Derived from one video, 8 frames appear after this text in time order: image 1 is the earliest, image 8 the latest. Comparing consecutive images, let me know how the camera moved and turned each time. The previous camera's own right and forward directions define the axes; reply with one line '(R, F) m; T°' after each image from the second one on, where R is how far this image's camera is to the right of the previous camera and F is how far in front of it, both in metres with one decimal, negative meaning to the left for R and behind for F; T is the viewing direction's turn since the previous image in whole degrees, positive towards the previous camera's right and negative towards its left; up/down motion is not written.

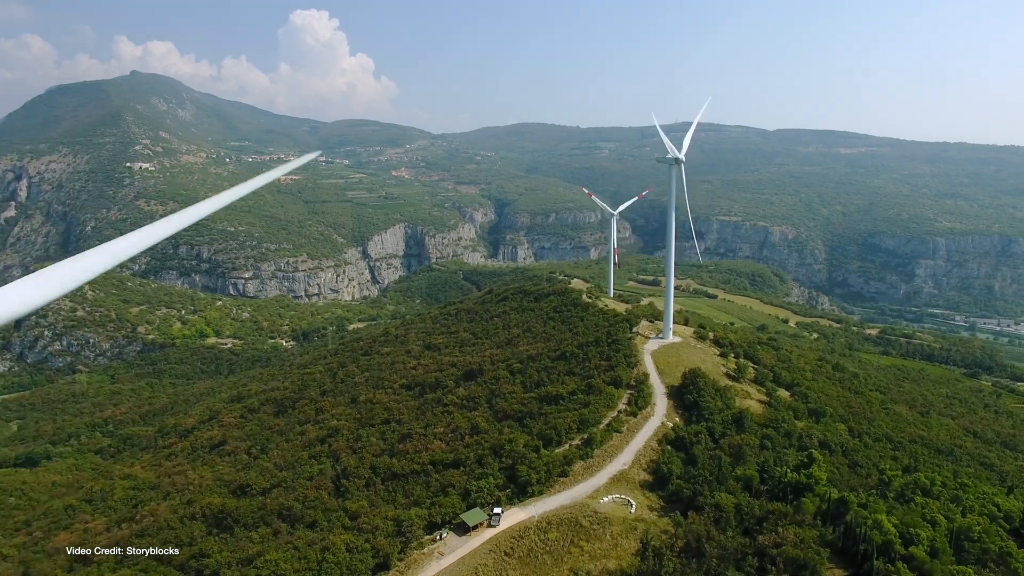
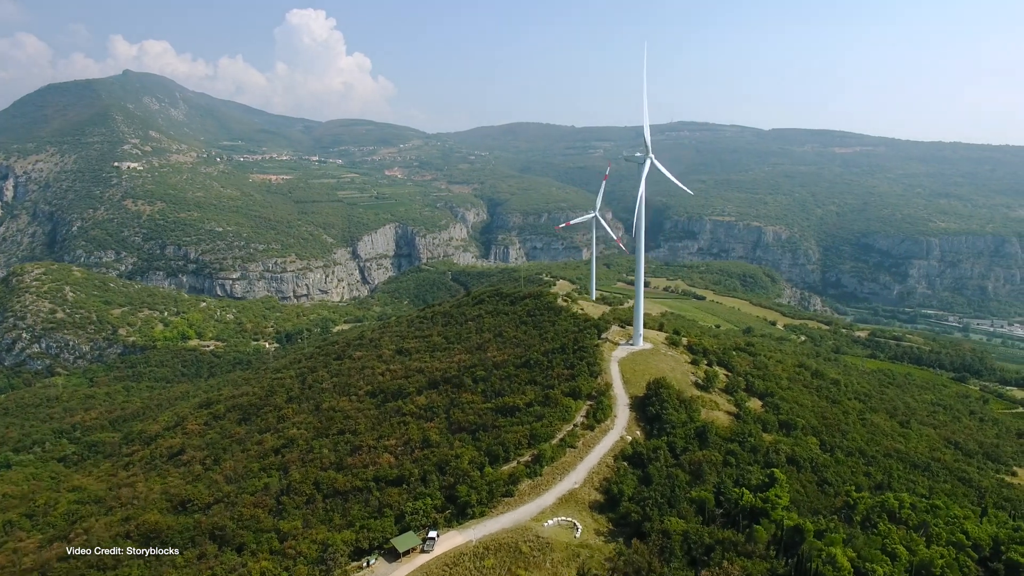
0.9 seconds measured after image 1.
(+2.4, +1.8) m; 0°
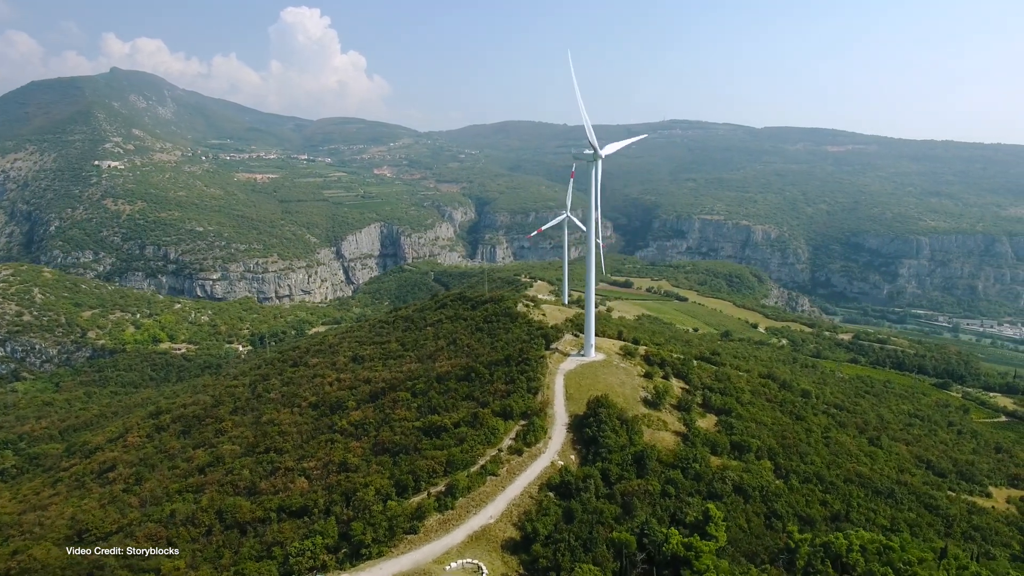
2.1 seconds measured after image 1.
(+3.6, +2.8) m; 0°
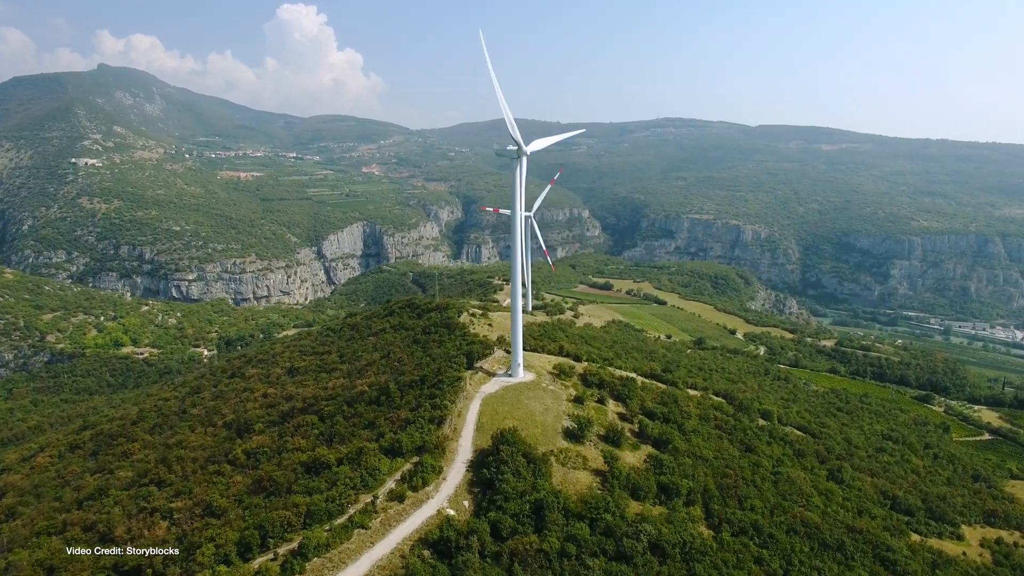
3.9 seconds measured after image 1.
(+4.6, +4.1) m; 0°
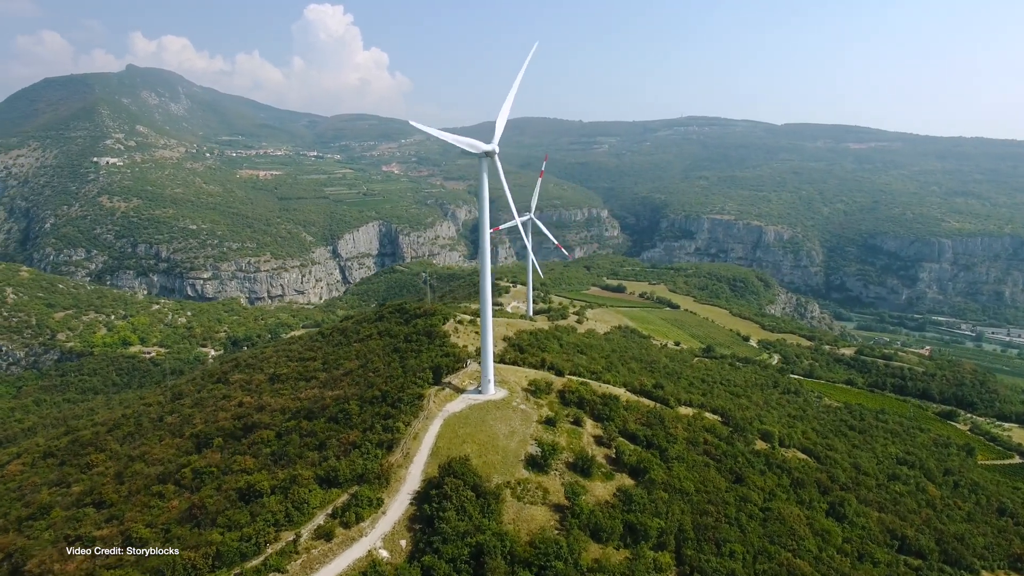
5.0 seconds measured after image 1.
(+2.8, +2.7) m; -2°
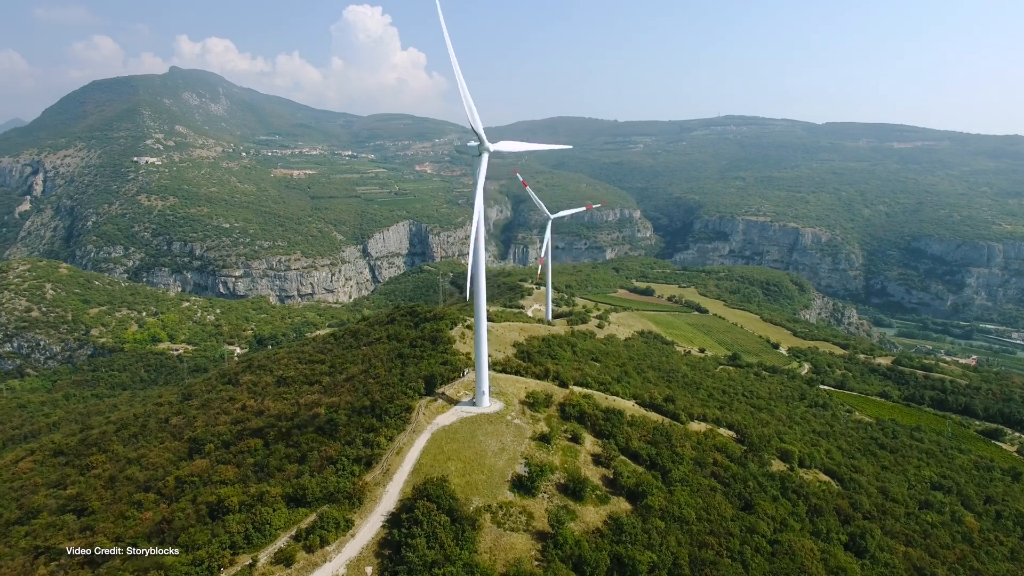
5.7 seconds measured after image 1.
(+1.8, +1.7) m; -3°
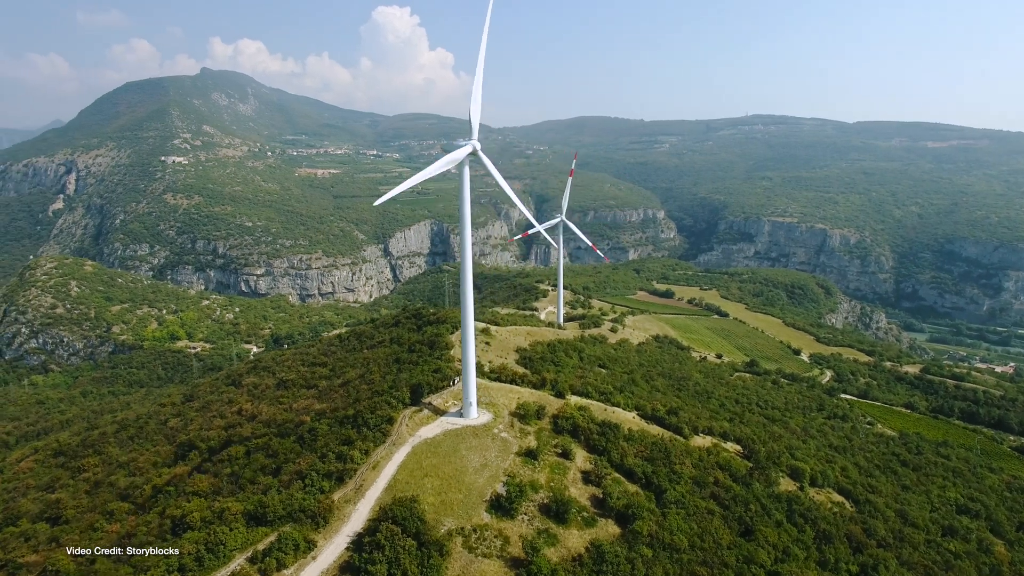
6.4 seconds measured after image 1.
(+1.7, +1.5) m; -2°
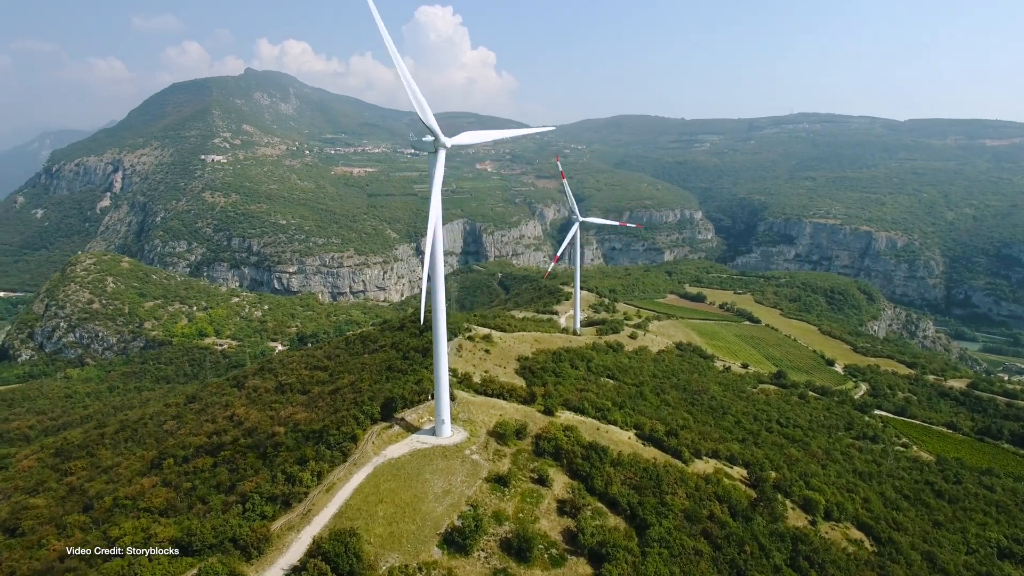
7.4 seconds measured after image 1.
(+2.7, +2.2) m; -4°
